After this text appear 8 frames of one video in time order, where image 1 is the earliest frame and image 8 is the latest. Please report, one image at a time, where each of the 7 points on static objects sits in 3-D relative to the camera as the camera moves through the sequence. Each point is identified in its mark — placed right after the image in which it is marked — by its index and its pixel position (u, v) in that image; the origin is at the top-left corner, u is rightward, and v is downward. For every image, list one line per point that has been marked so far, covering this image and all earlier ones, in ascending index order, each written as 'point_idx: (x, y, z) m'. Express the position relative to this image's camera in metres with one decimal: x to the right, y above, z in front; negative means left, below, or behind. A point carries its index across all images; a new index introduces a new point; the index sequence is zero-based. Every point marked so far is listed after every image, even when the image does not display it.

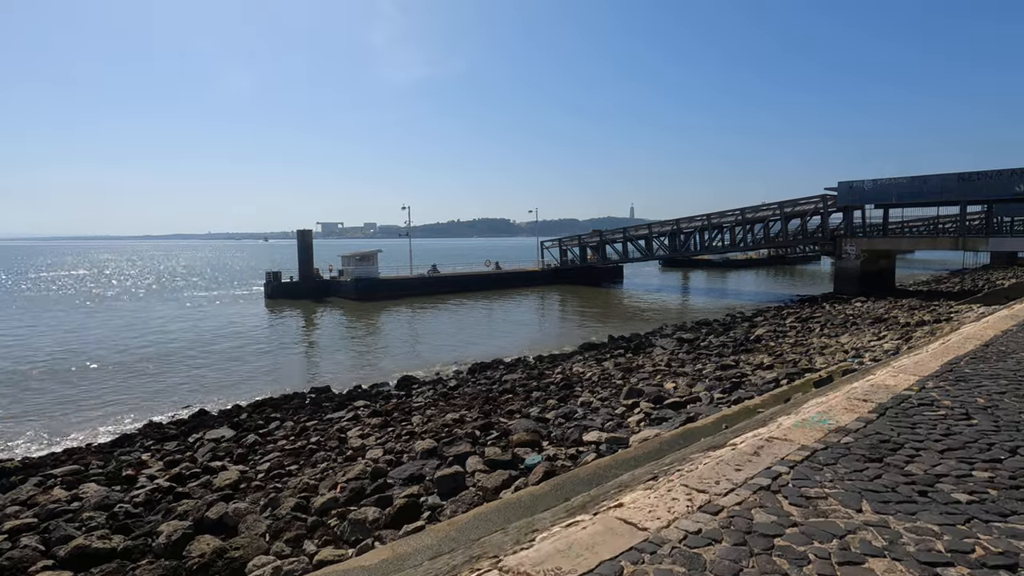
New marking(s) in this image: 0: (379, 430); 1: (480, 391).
0: (-2.3, -2.4, +9.5) m
1: (-0.7, -2.2, +11.9) m
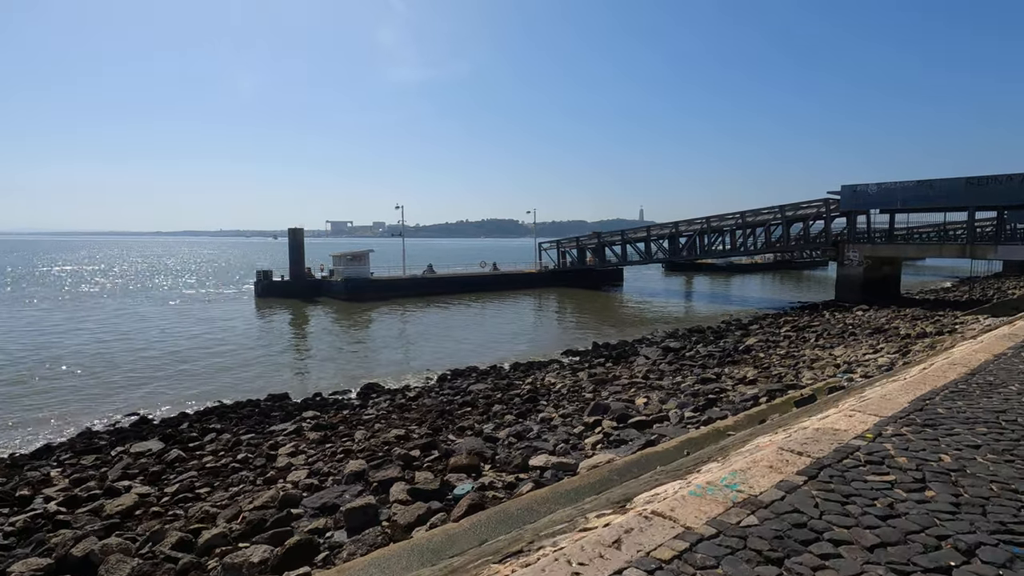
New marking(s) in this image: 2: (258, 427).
0: (-3.1, -2.5, +8.7) m
1: (-1.5, -2.3, +11.1) m
2: (-4.6, -2.5, +10.2) m
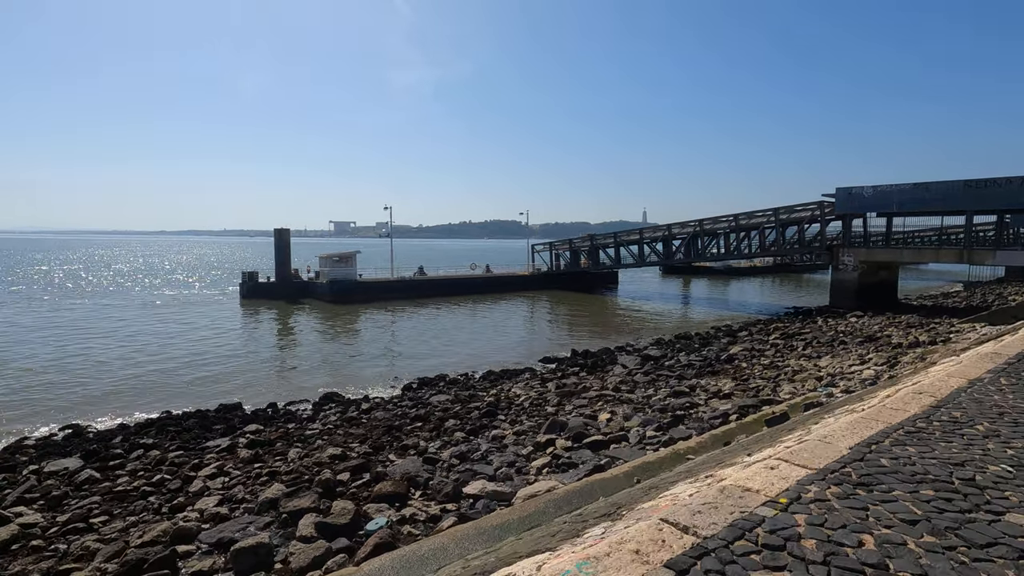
0: (-3.9, -2.6, +8.1) m
1: (-2.3, -2.4, +10.4) m
2: (-5.5, -2.6, +9.5) m
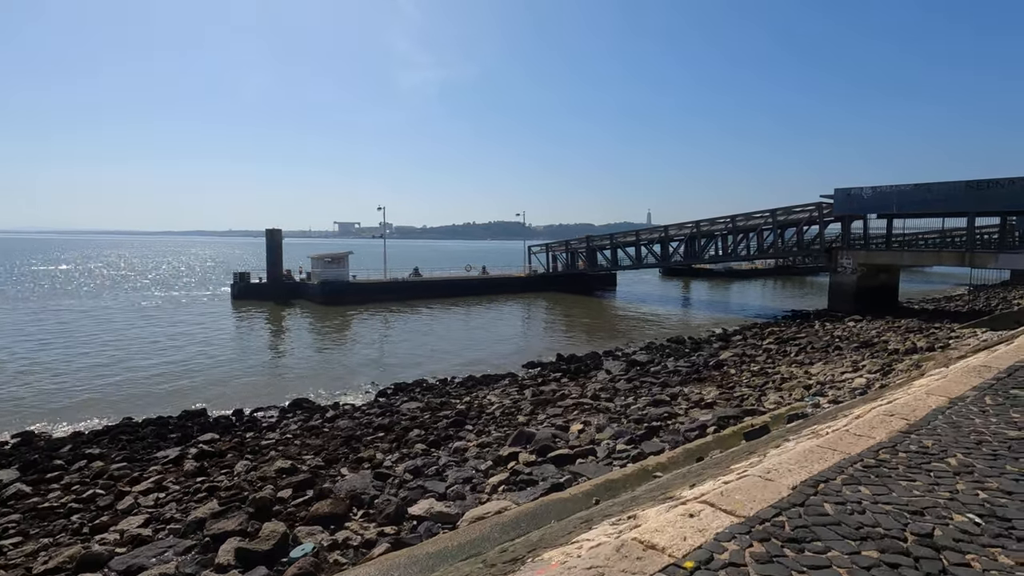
0: (-4.5, -2.6, +7.6) m
1: (-2.8, -2.5, +9.9) m
2: (-6.0, -2.7, +9.0) m
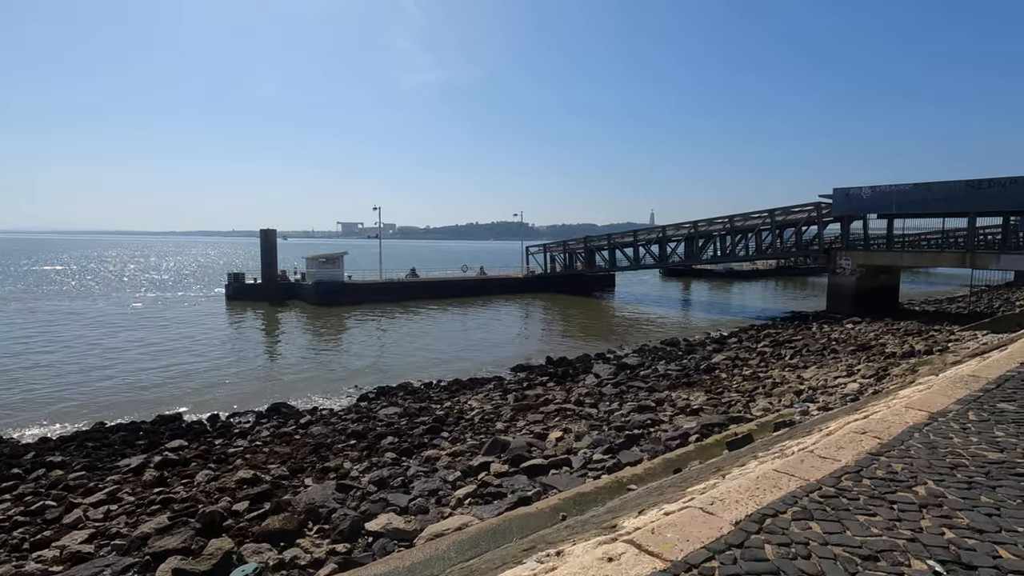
0: (-4.9, -2.7, +7.3) m
1: (-3.2, -2.5, +9.6) m
2: (-6.4, -2.7, +8.8) m
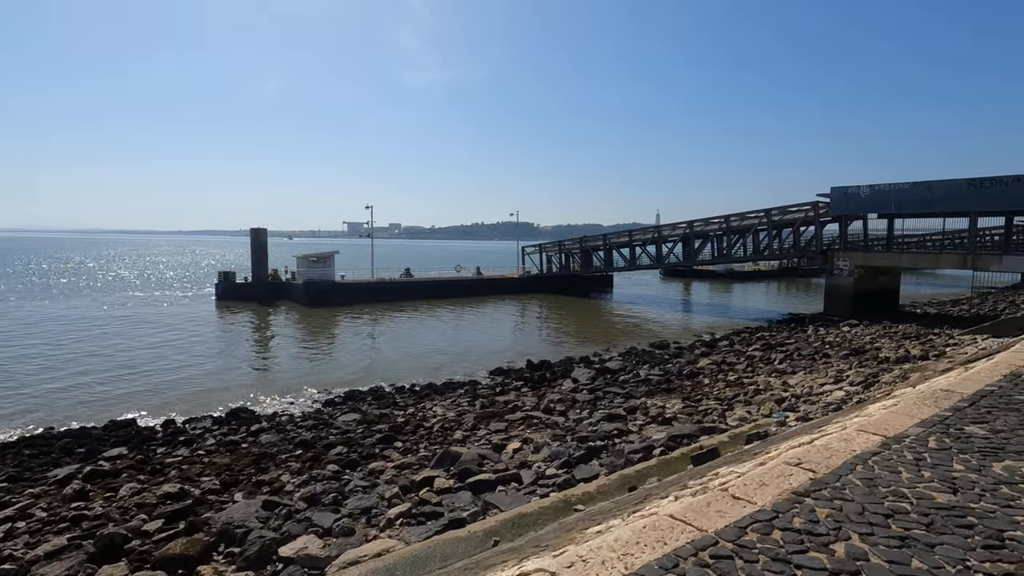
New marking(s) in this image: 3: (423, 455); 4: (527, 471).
0: (-5.6, -2.7, +6.8) m
1: (-3.9, -2.5, +9.1) m
2: (-7.1, -2.7, +8.3) m
3: (-1.3, -2.5, +8.2) m
4: (+0.2, -2.4, +7.3) m
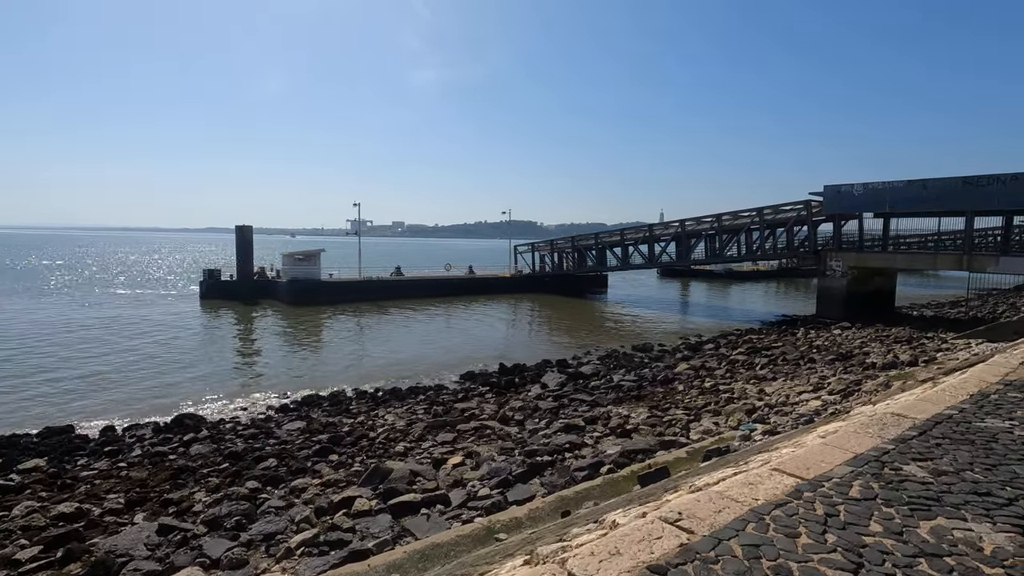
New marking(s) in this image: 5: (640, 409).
0: (-6.4, -2.7, +6.2) m
1: (-4.7, -2.5, +8.5) m
2: (-7.9, -2.7, +7.7) m
3: (-2.1, -2.5, +7.6) m
4: (-0.6, -2.4, +6.7) m
5: (+2.4, -2.3, +10.5) m
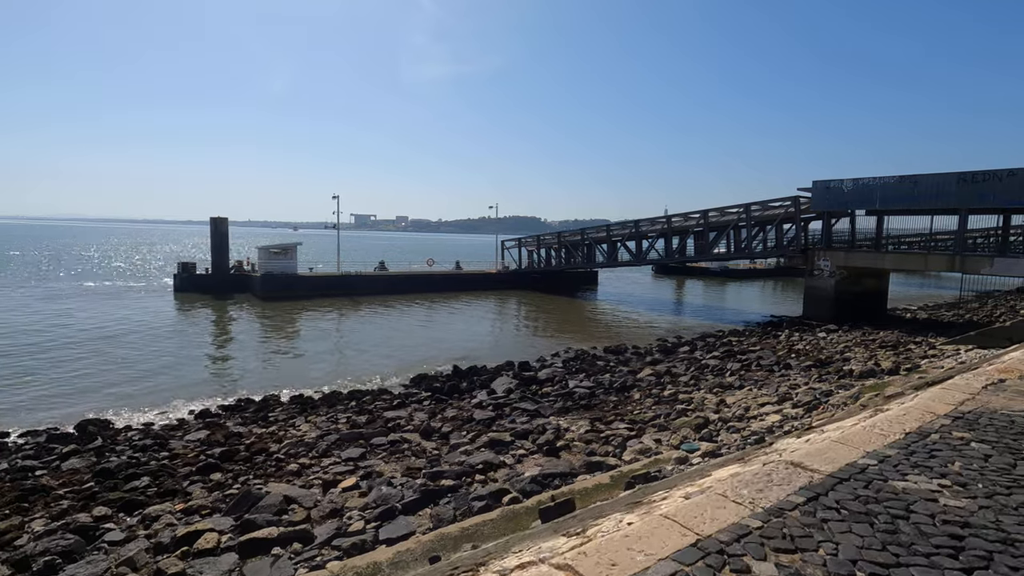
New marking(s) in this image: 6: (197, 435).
0: (-7.7, -2.6, +5.3) m
1: (-6.0, -2.5, +7.6) m
2: (-9.2, -2.6, +6.8) m
3: (-3.4, -2.5, +6.7) m
4: (-1.9, -2.4, +5.8) m
5: (+1.2, -2.3, +9.6) m
6: (-5.2, -2.4, +9.2) m
